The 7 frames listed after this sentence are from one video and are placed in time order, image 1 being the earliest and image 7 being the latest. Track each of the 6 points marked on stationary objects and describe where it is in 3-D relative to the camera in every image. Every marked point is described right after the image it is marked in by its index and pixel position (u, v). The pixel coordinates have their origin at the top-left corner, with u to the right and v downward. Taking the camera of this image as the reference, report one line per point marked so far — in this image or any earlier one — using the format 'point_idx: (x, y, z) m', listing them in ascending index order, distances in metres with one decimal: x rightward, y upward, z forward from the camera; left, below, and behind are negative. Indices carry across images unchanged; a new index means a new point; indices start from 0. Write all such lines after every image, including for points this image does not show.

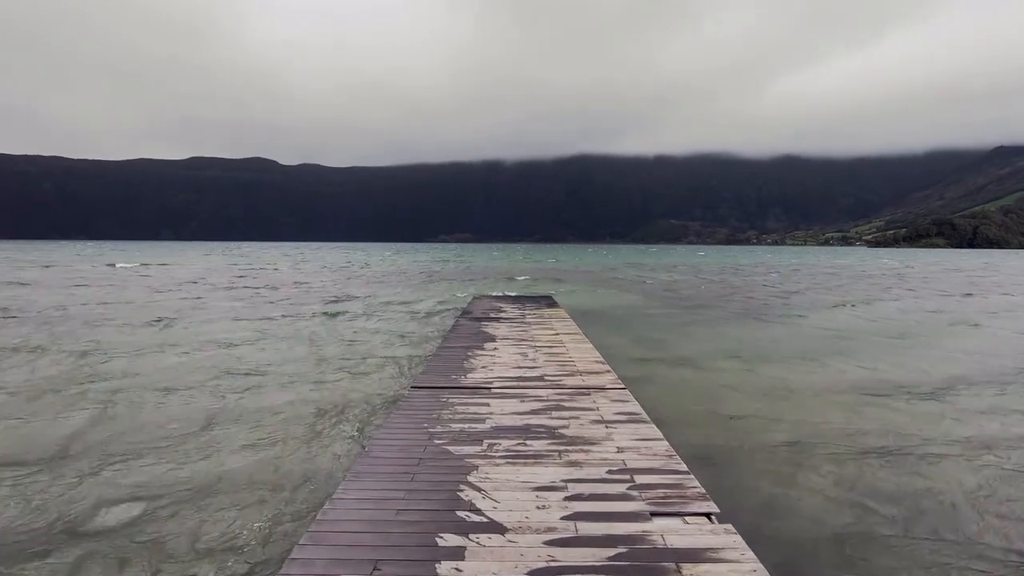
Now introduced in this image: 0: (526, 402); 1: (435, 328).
0: (+0.2, -1.7, +7.8) m
1: (-2.4, -1.6, +16.0) m
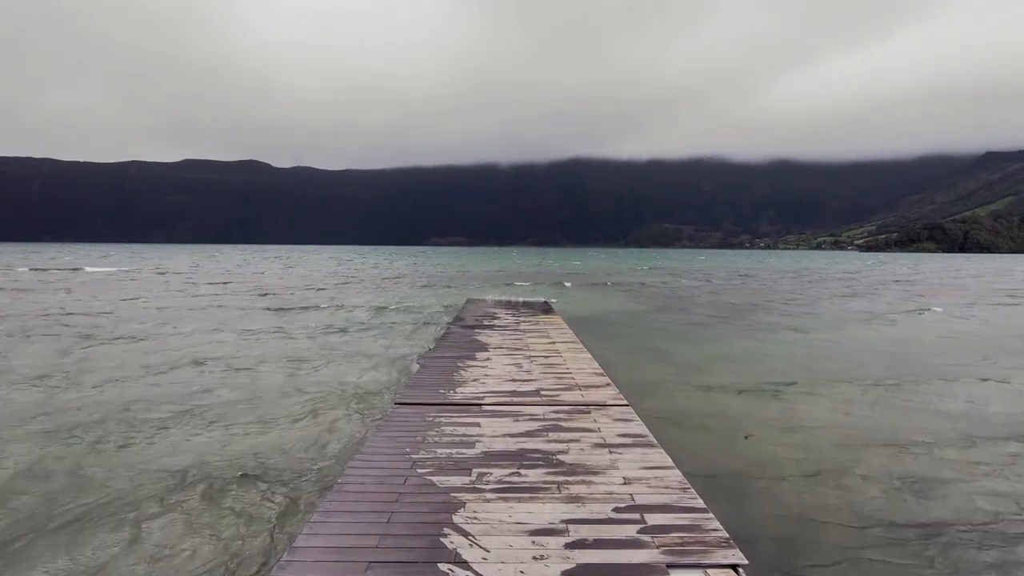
0: (+0.1, -1.9, +7.1) m
1: (-2.6, -1.7, +15.3) m
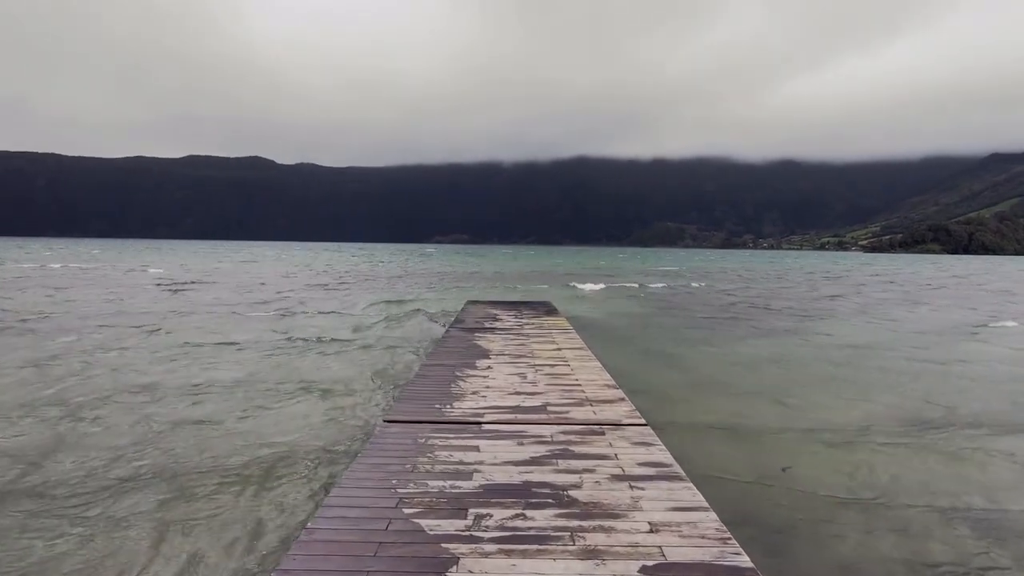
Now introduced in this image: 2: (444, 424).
0: (+0.2, -1.9, +6.2) m
1: (-2.5, -1.7, +14.4) m
2: (-0.9, -1.8, +6.8) m
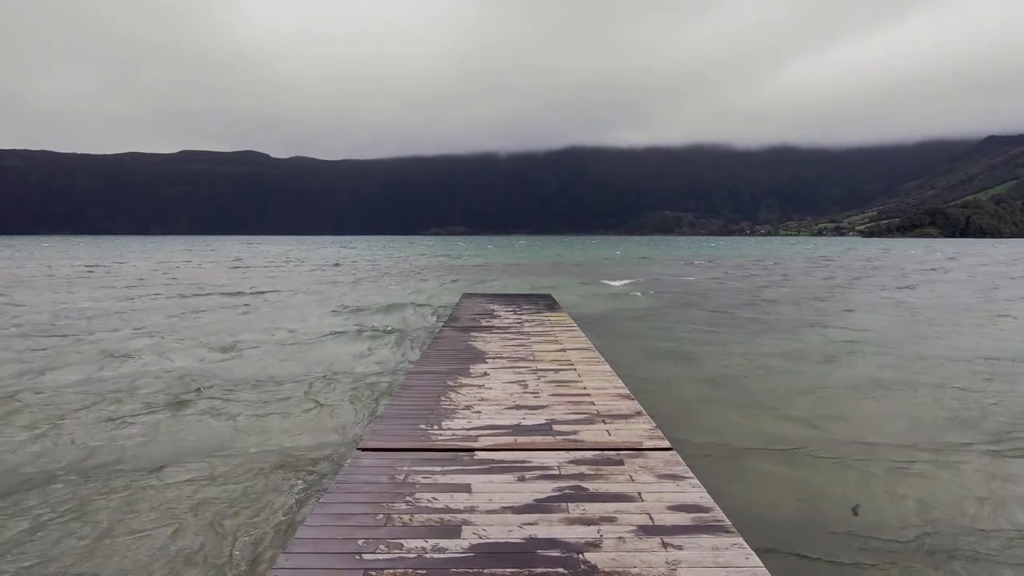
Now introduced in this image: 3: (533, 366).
0: (+0.2, -1.9, +5.1) m
1: (-2.6, -1.6, +13.2) m
2: (-0.9, -1.8, +5.6) m
3: (+0.4, -1.5, +9.5) m
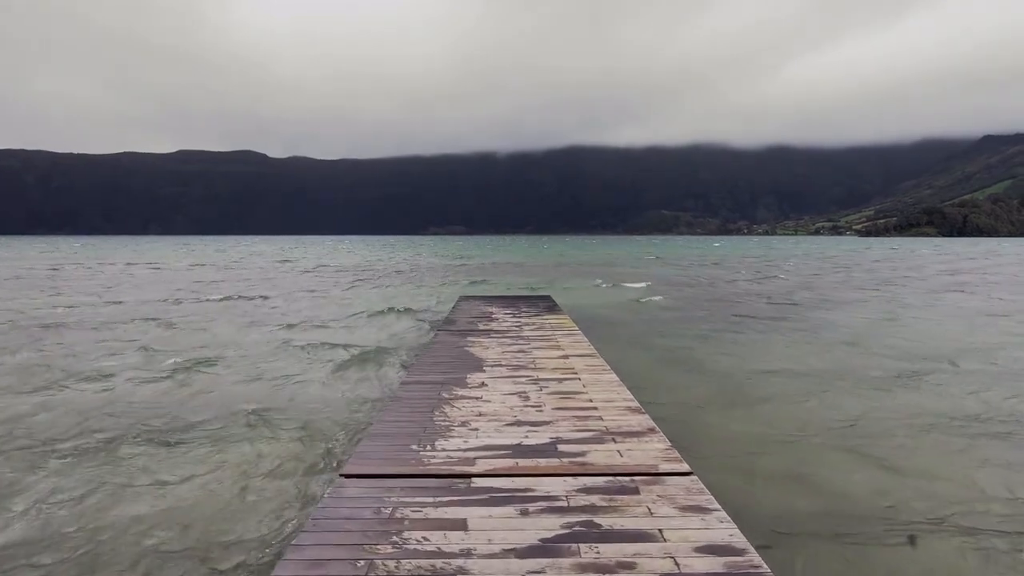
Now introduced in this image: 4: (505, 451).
0: (+0.2, -2.0, +4.5) m
1: (-2.6, -1.7, +12.6) m
2: (-0.9, -1.9, +5.0) m
3: (+0.4, -1.5, +8.8) m
4: (-0.1, -1.8, +5.7) m
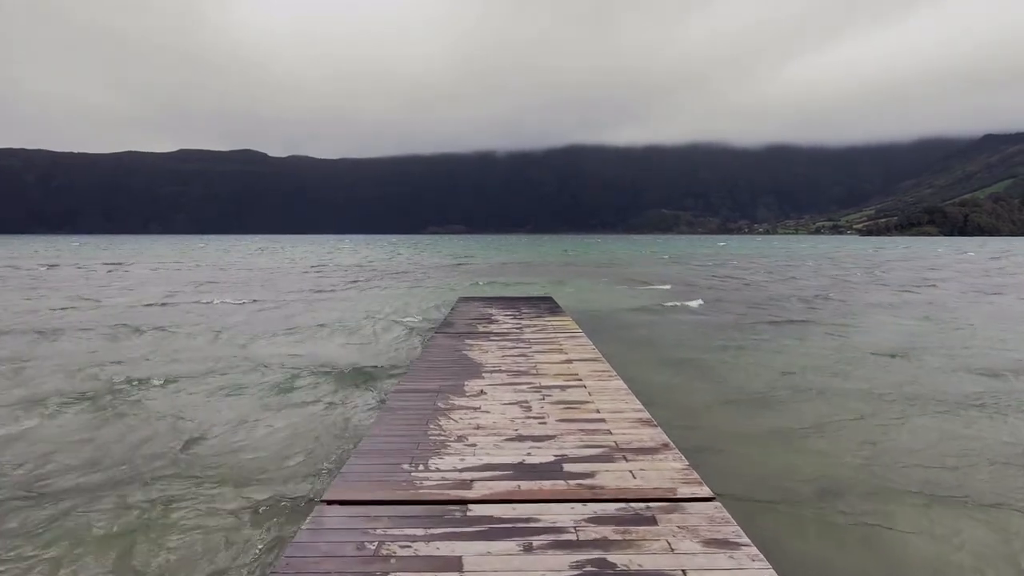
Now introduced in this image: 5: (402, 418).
0: (+0.2, -2.0, +3.9) m
1: (-2.6, -1.7, +12.1) m
2: (-0.9, -1.9, +4.4) m
3: (+0.4, -1.5, +8.3) m
4: (-0.1, -1.9, +5.2) m
5: (-1.4, -1.7, +6.6) m
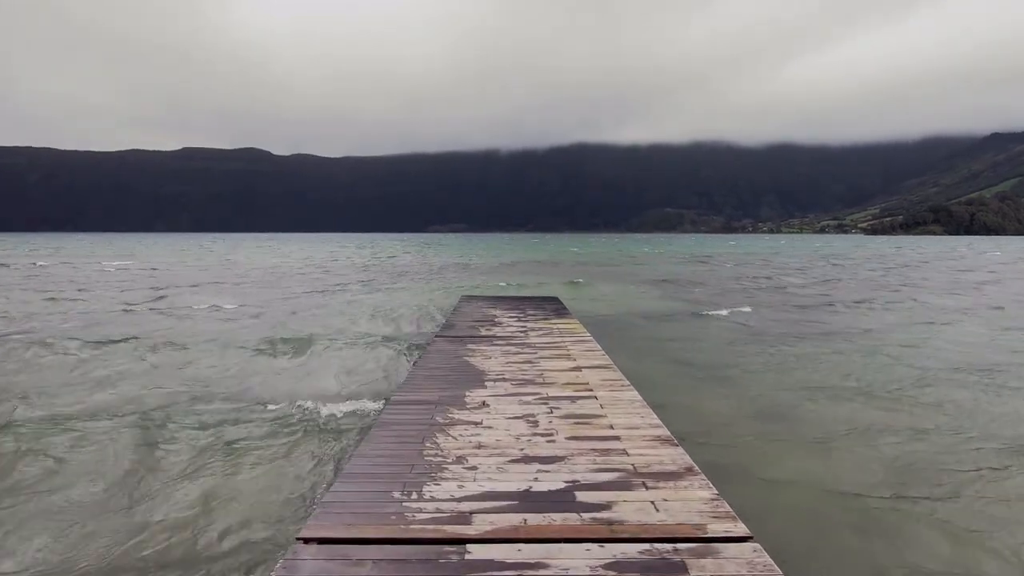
0: (+0.2, -2.1, +3.3) m
1: (-2.5, -1.7, +11.5) m
2: (-0.8, -2.0, +3.8) m
3: (+0.5, -1.6, +7.7) m
4: (0.0, -1.9, +4.6) m
5: (-1.4, -1.7, +6.0) m
